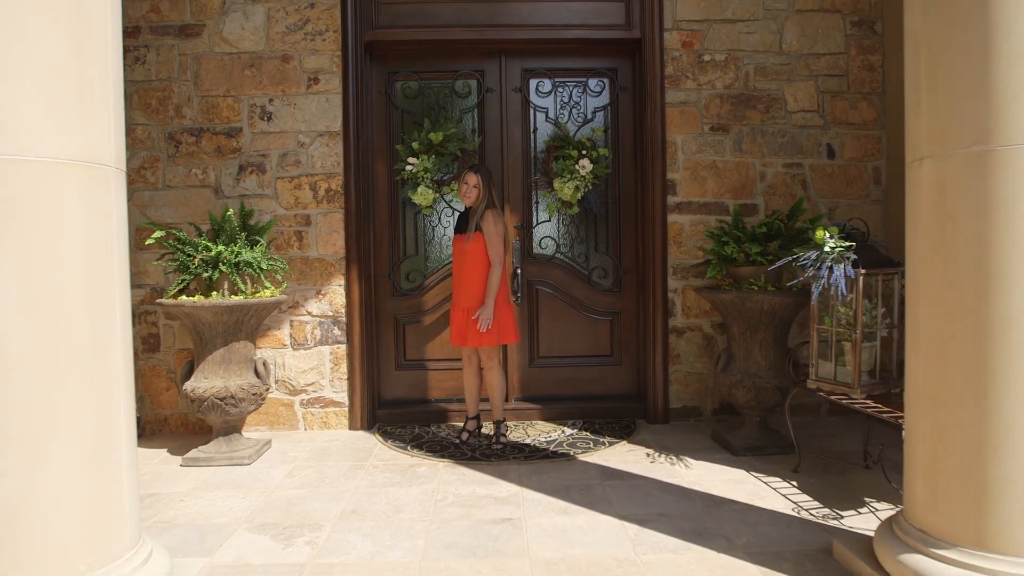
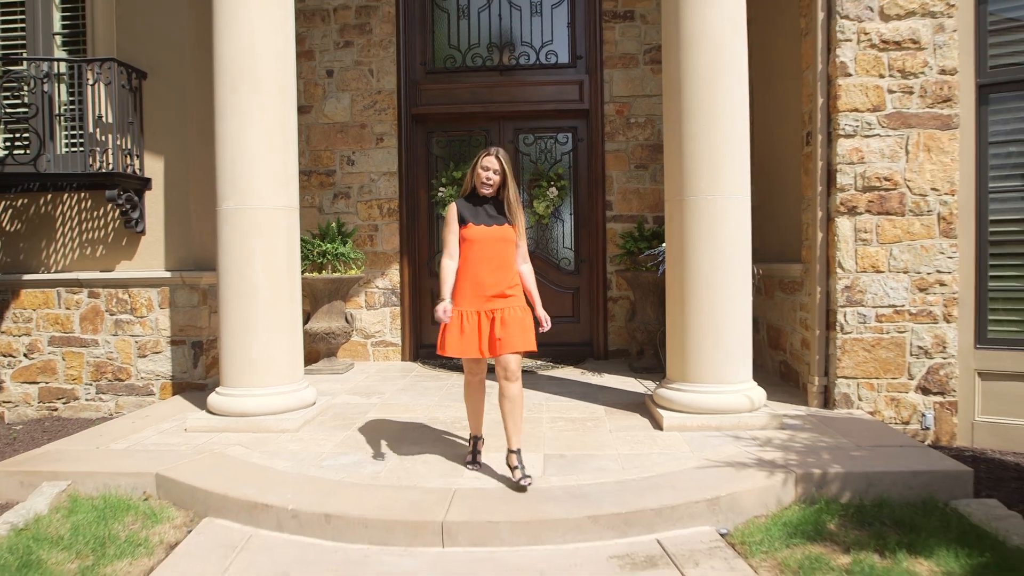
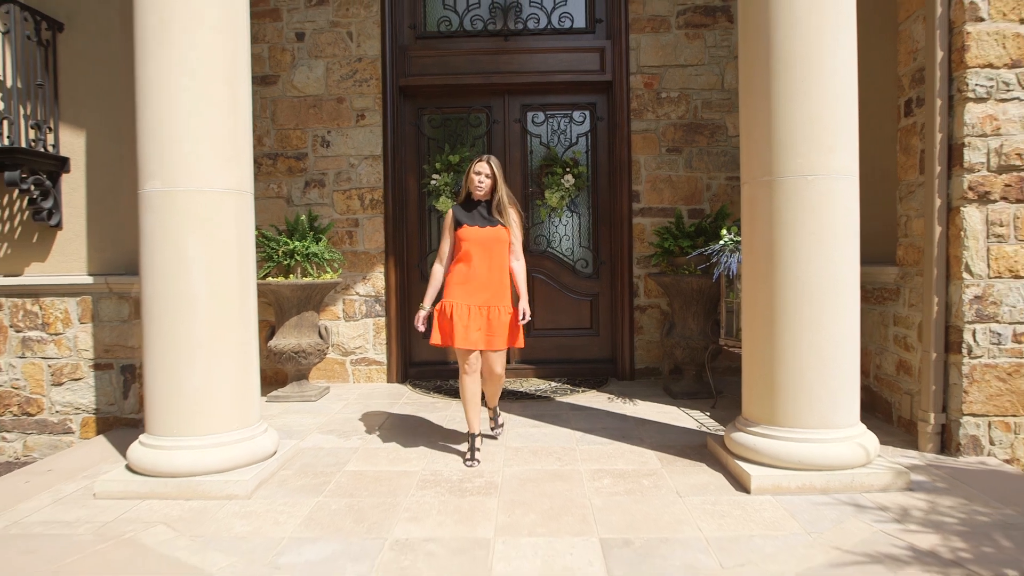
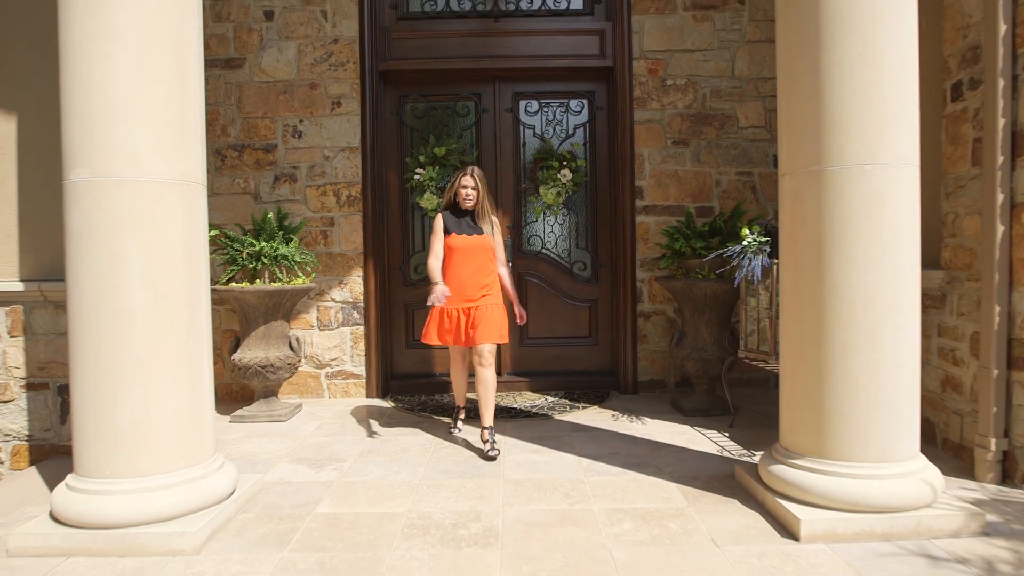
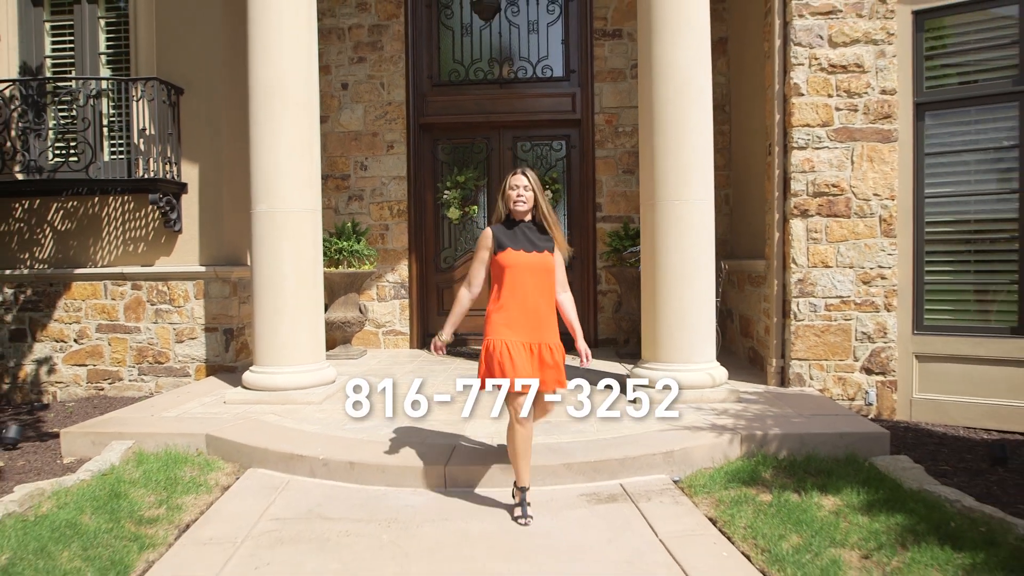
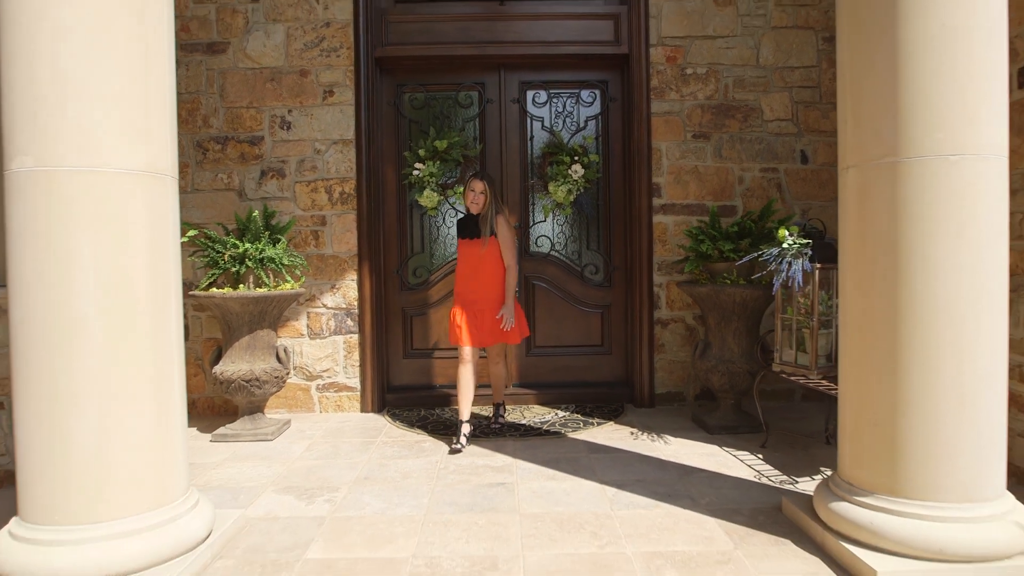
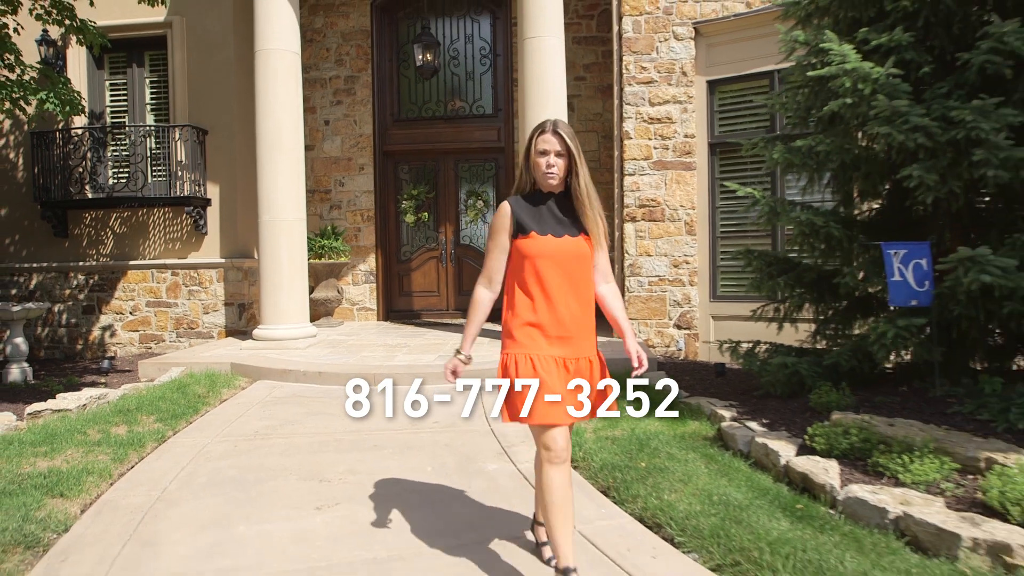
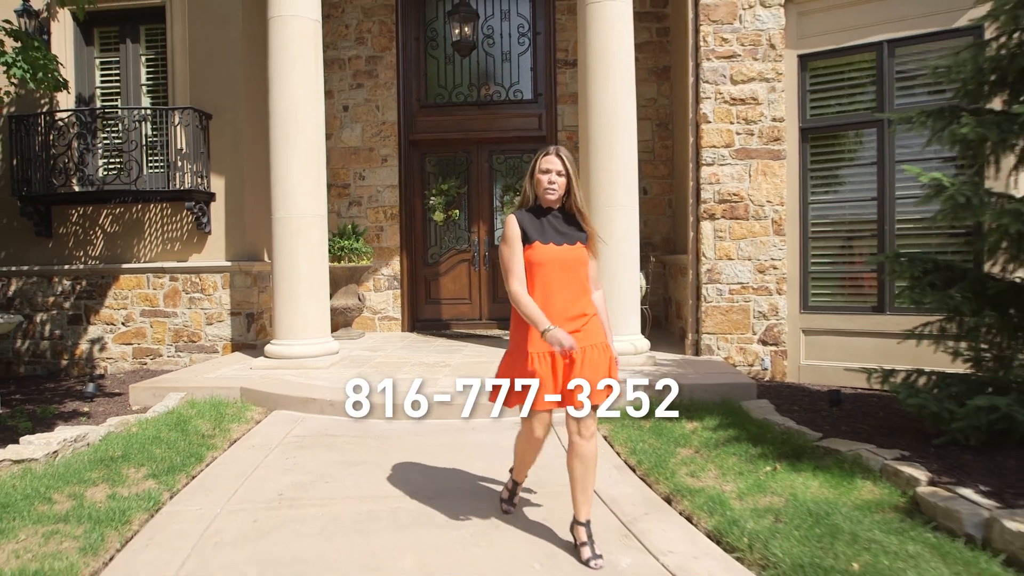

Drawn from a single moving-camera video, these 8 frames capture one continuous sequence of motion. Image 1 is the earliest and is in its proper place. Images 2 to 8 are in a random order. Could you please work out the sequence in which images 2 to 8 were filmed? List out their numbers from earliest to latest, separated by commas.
6, 4, 3, 2, 5, 8, 7
